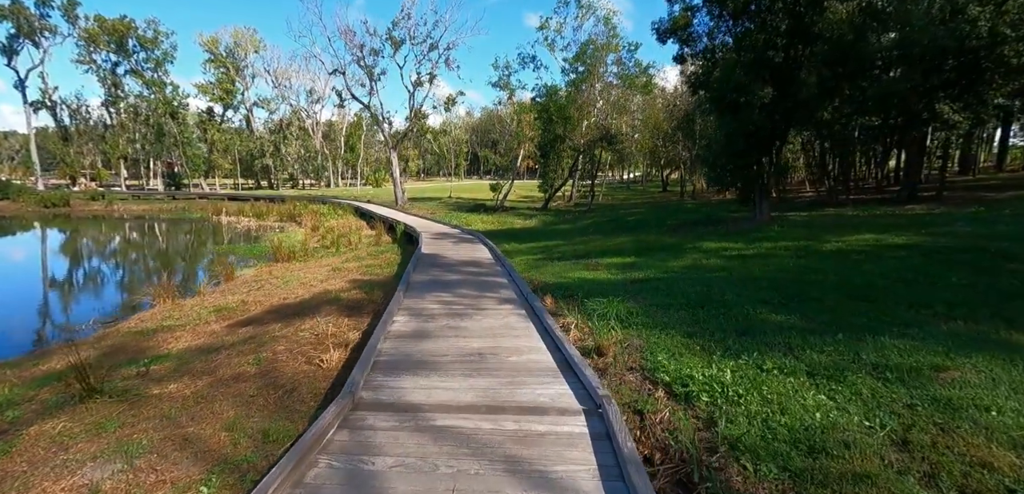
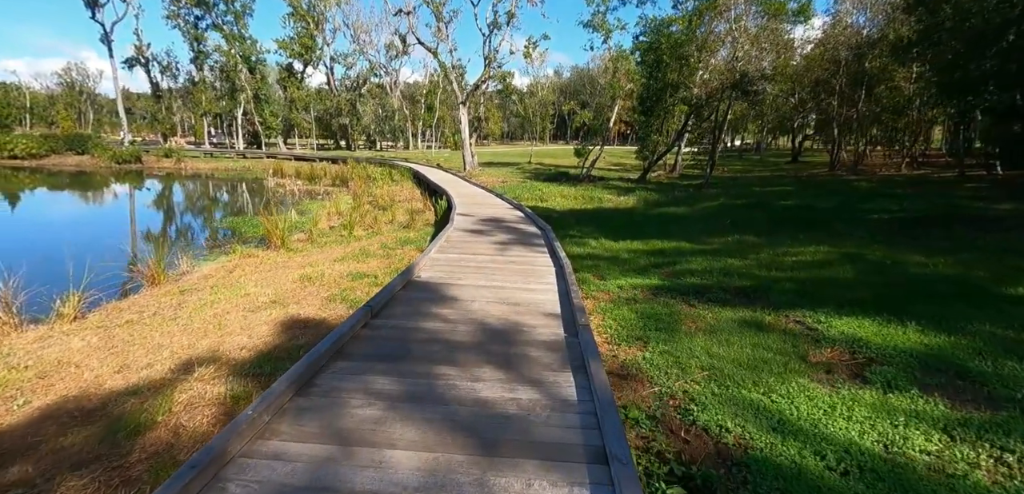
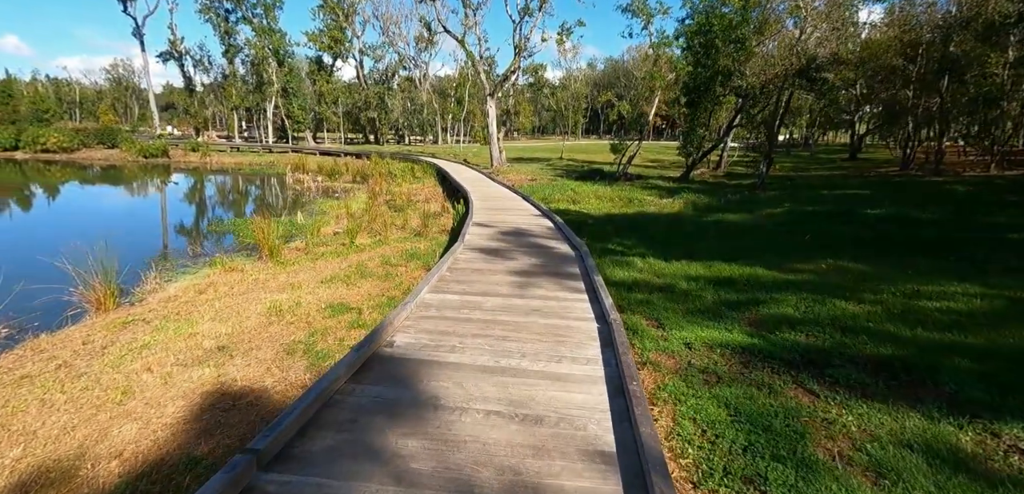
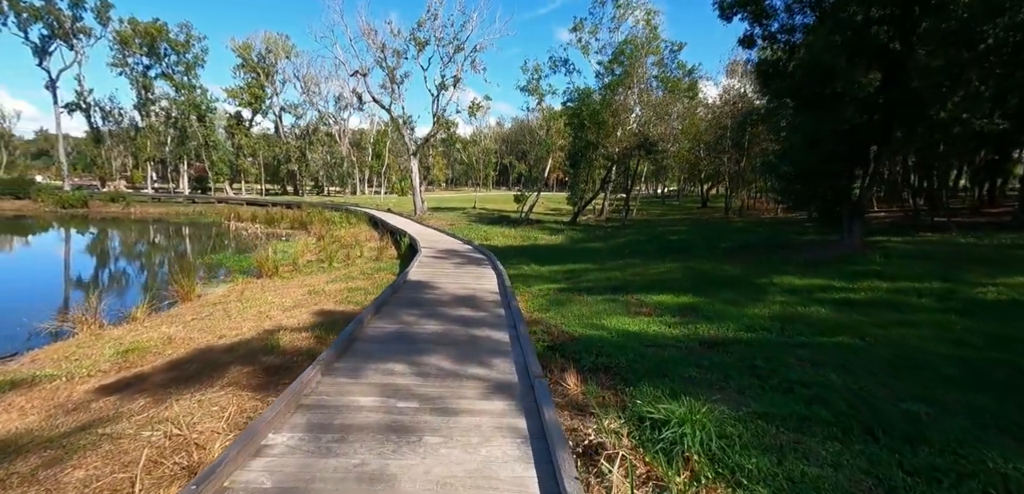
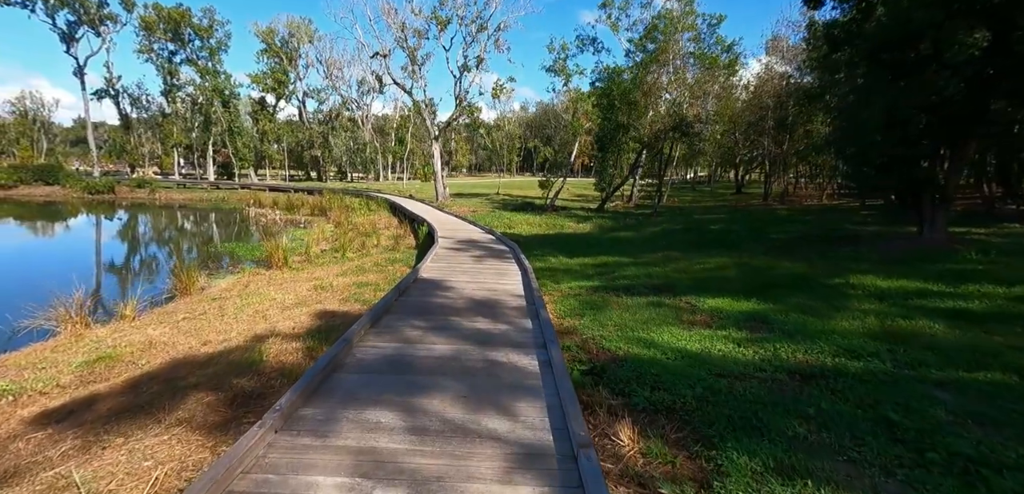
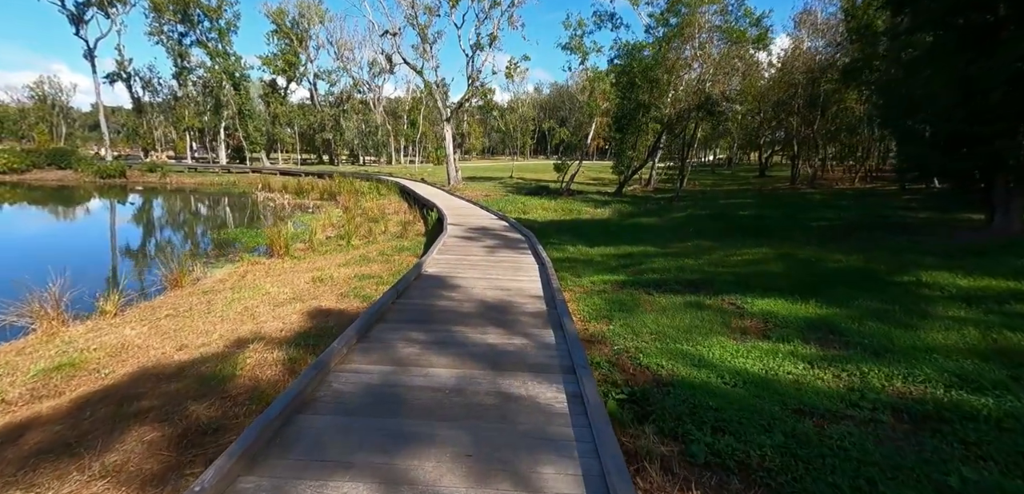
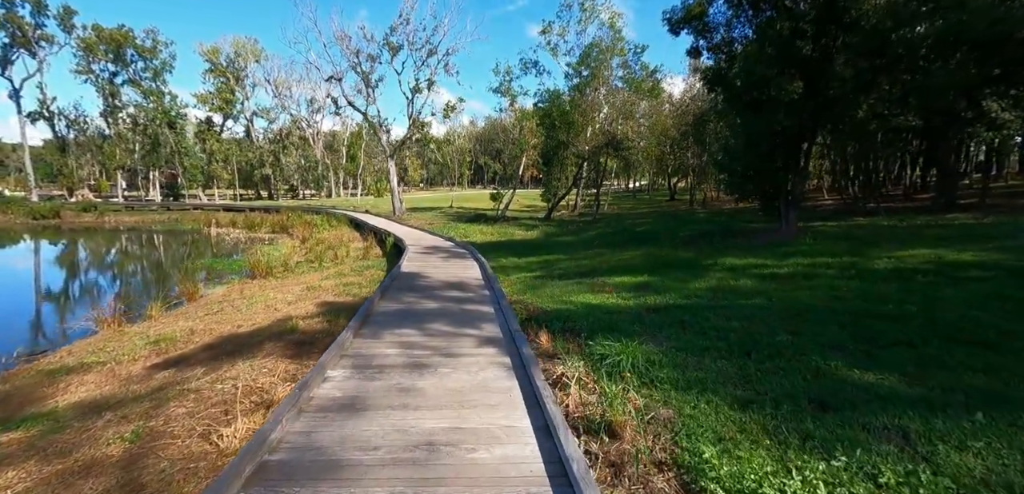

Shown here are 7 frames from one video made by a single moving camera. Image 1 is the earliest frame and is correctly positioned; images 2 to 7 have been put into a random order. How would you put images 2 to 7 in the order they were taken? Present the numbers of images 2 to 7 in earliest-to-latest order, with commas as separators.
7, 4, 5, 6, 2, 3
